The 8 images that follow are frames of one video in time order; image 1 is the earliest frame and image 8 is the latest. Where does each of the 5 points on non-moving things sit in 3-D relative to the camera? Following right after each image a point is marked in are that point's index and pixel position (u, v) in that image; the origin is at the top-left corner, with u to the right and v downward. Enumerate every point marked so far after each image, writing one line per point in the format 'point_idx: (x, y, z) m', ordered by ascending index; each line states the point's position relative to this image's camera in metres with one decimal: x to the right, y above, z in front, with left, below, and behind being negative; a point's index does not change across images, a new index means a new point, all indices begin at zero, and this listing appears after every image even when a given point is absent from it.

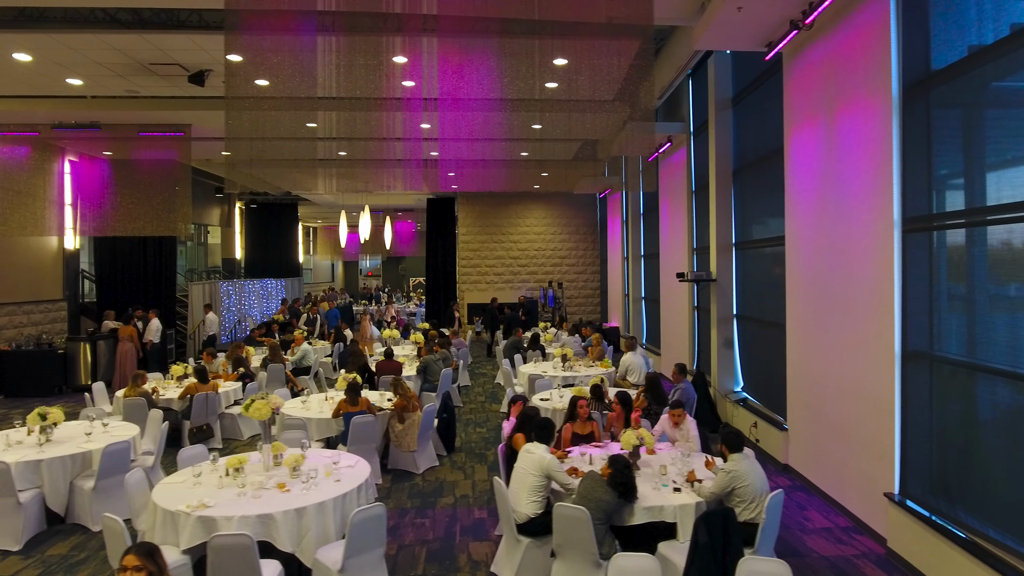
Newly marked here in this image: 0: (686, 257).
0: (+2.8, +0.5, +10.7) m
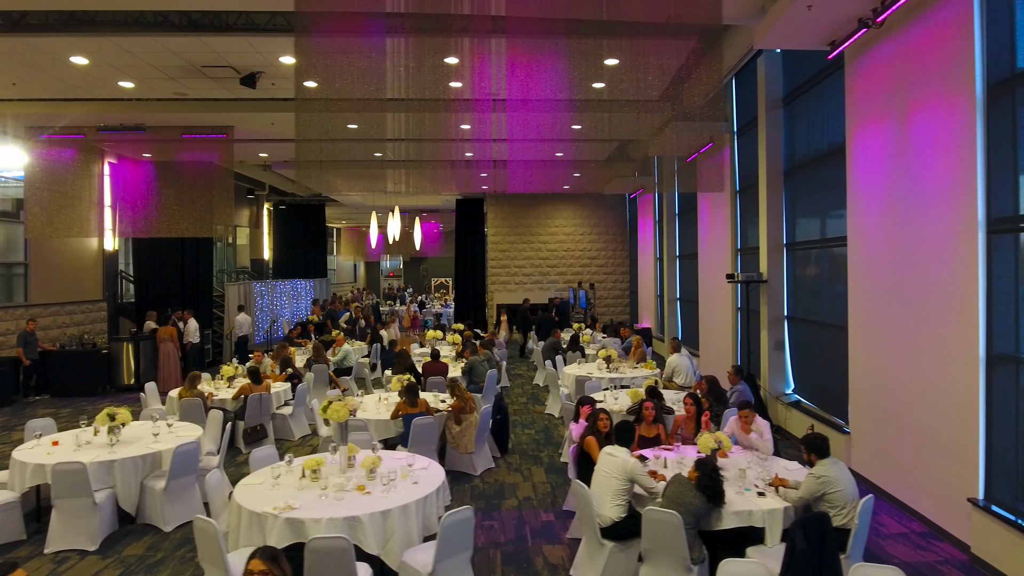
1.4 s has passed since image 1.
0: (+3.5, +0.5, +10.6) m
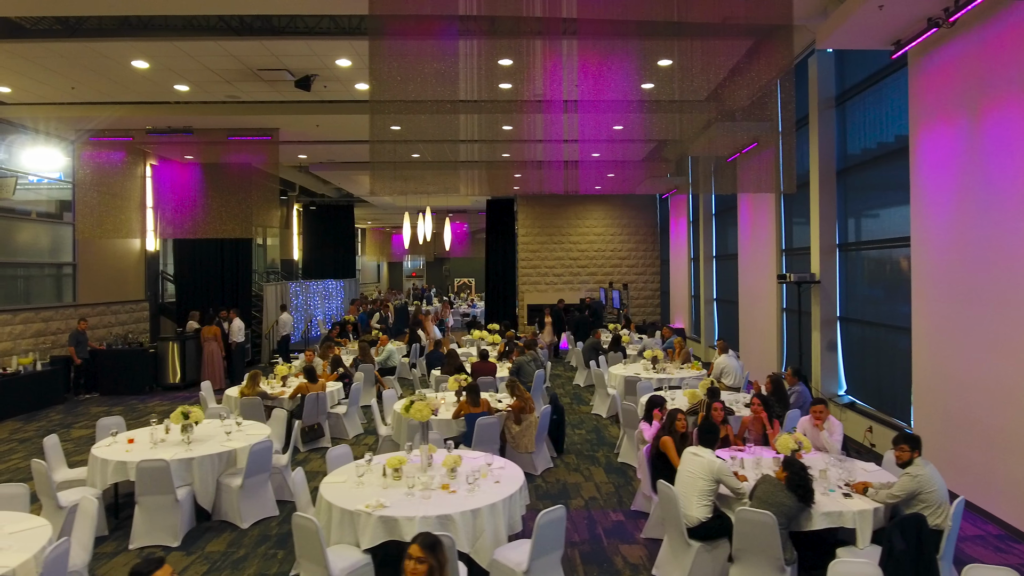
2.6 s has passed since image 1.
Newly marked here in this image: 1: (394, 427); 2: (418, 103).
0: (+4.2, +0.5, +10.6) m
1: (-1.3, -1.6, +7.4) m
2: (-0.8, +1.6, +5.7) m
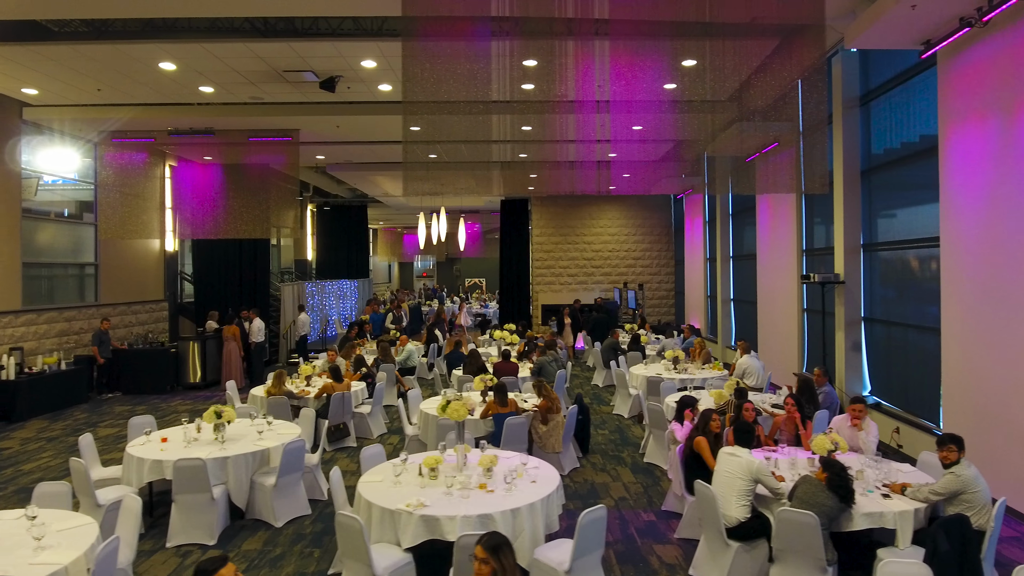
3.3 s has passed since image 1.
0: (+4.6, +0.5, +10.5) m
1: (-1.0, -1.6, +7.4) m
2: (-0.5, +1.6, +5.7) m
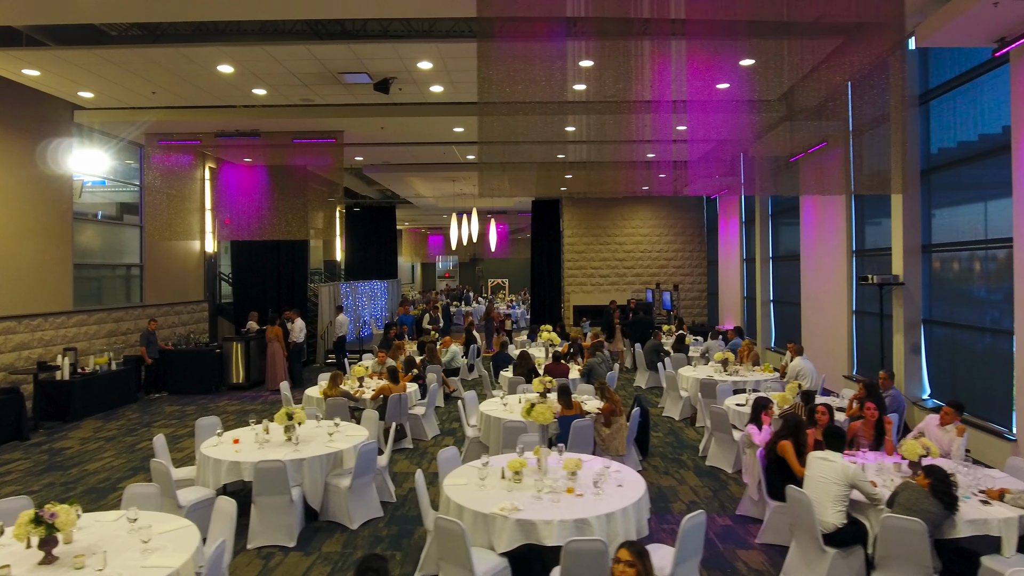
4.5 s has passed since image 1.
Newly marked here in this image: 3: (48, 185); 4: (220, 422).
0: (+5.3, +0.5, +10.4) m
1: (-0.3, -1.6, +7.4) m
2: (+0.1, +1.6, +5.7) m
3: (-7.3, +1.6, +10.3) m
4: (-3.1, -1.4, +6.9) m
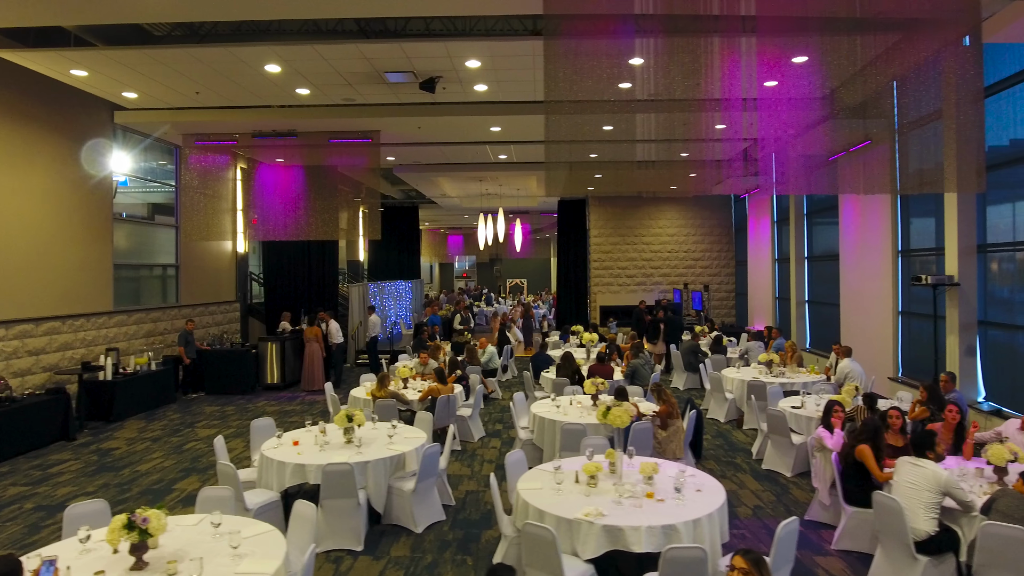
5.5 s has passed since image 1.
0: (+6.0, +0.5, +10.3) m
1: (+0.3, -1.6, +7.3) m
2: (+0.7, +1.6, +5.6) m
3: (-6.6, +1.6, +10.3) m
4: (-2.5, -1.4, +6.8) m
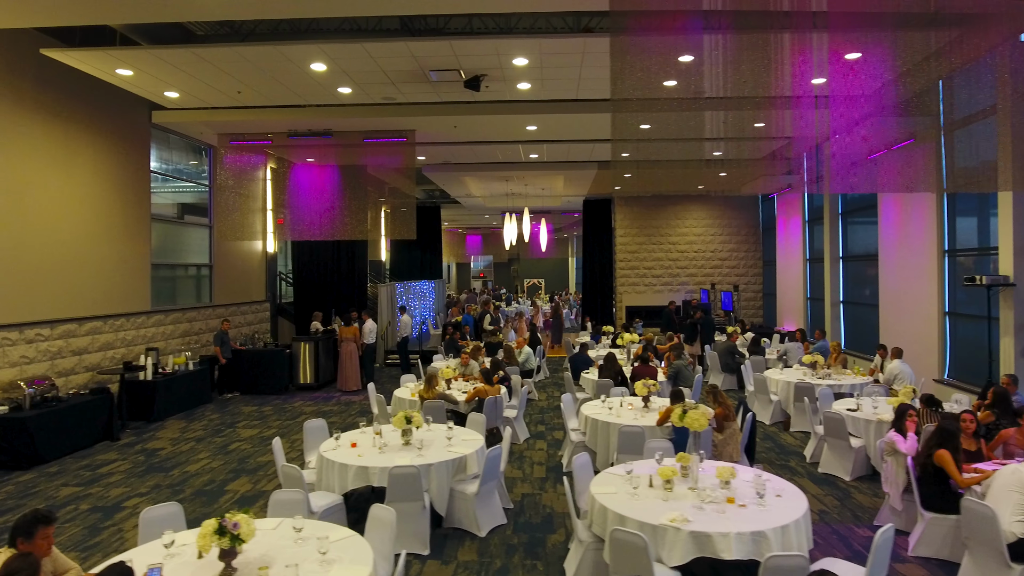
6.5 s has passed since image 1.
0: (+6.6, +0.4, +10.1) m
1: (+0.8, -1.6, +7.3) m
2: (+1.3, +1.6, +5.5) m
3: (-6.0, +1.6, +10.3) m
4: (-1.9, -1.4, +6.8) m
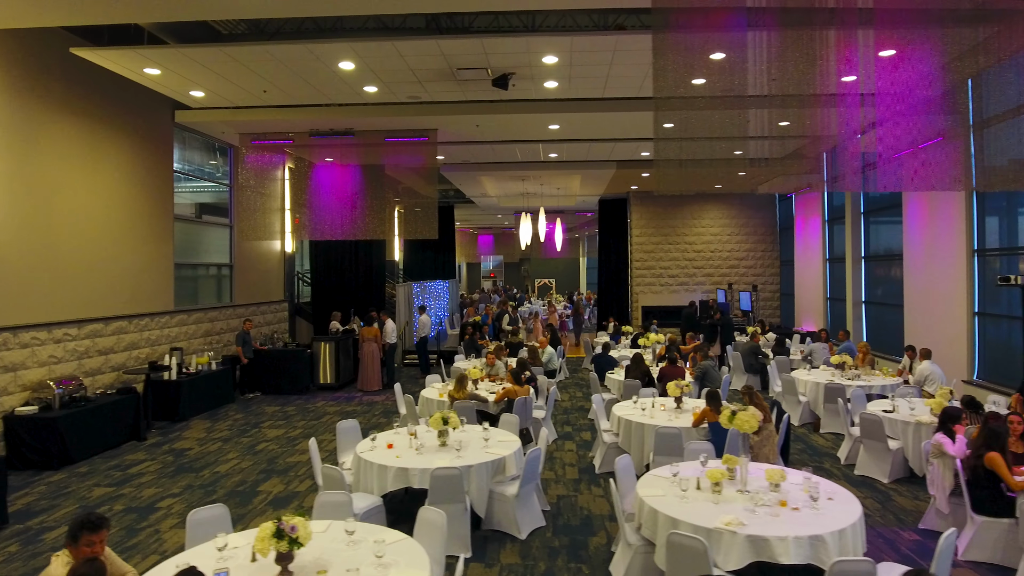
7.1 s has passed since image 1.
0: (+7.0, +0.4, +10.0) m
1: (+1.2, -1.6, +7.2) m
2: (+1.6, +1.6, +5.4) m
3: (-5.6, +1.6, +10.2) m
4: (-1.5, -1.4, +6.7) m
